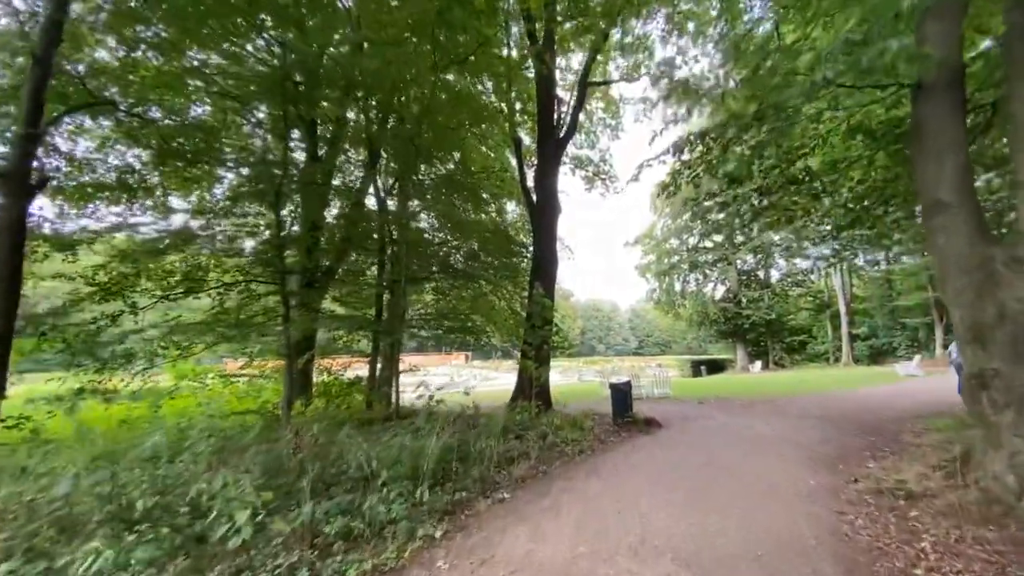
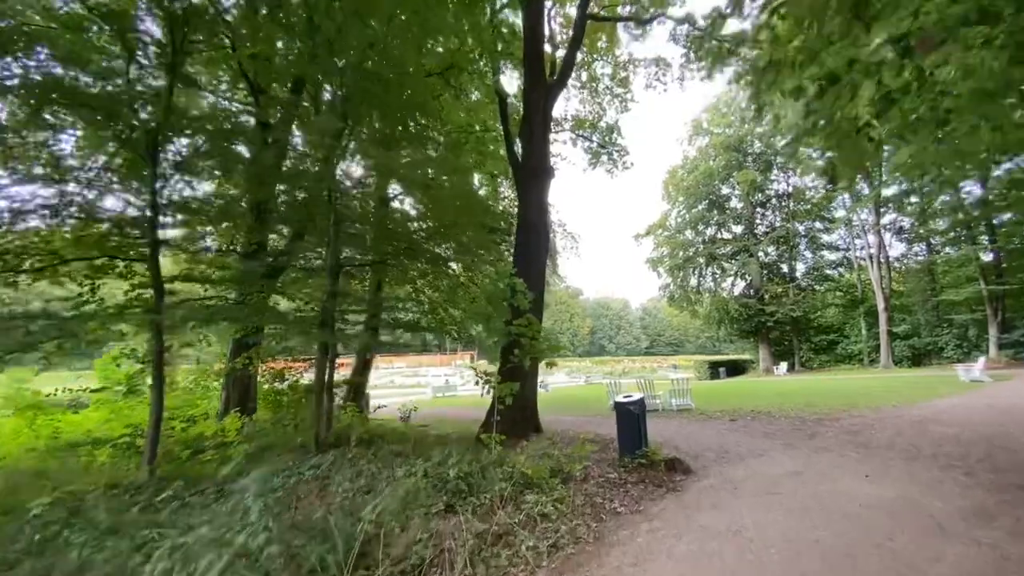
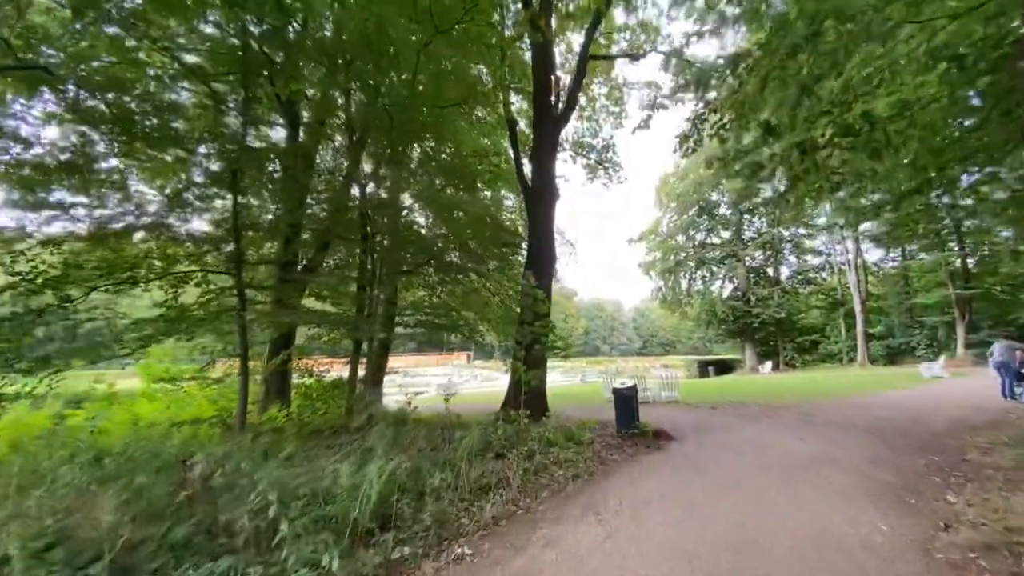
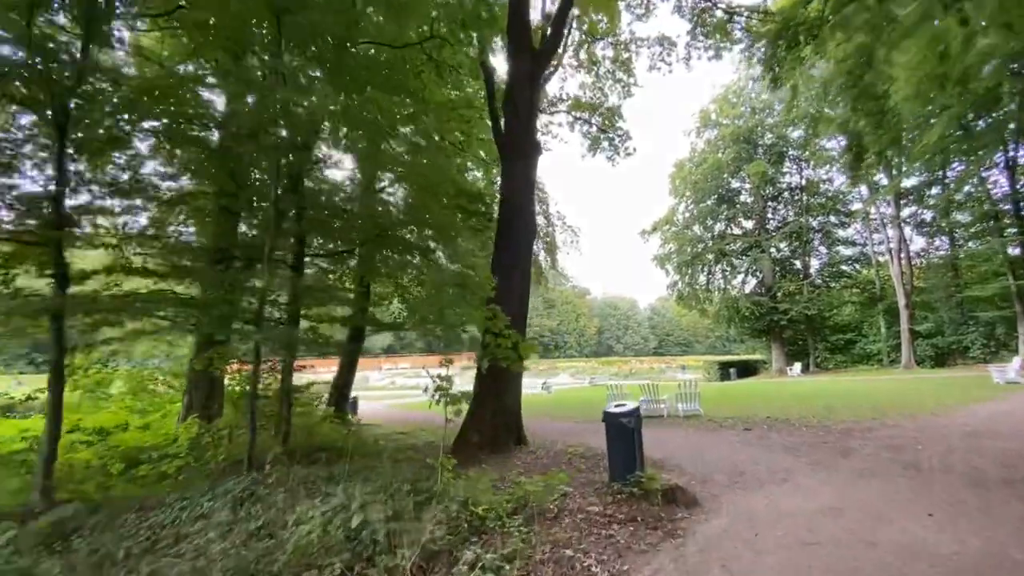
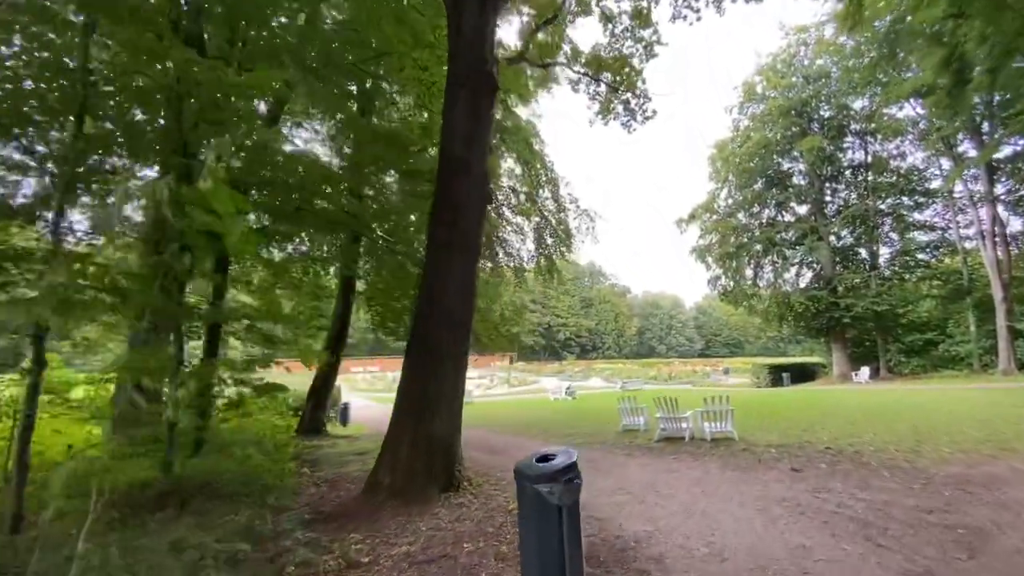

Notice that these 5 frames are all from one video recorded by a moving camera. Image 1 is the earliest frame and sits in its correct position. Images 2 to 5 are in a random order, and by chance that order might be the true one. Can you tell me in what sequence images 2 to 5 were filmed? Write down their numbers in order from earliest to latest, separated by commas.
3, 2, 4, 5
